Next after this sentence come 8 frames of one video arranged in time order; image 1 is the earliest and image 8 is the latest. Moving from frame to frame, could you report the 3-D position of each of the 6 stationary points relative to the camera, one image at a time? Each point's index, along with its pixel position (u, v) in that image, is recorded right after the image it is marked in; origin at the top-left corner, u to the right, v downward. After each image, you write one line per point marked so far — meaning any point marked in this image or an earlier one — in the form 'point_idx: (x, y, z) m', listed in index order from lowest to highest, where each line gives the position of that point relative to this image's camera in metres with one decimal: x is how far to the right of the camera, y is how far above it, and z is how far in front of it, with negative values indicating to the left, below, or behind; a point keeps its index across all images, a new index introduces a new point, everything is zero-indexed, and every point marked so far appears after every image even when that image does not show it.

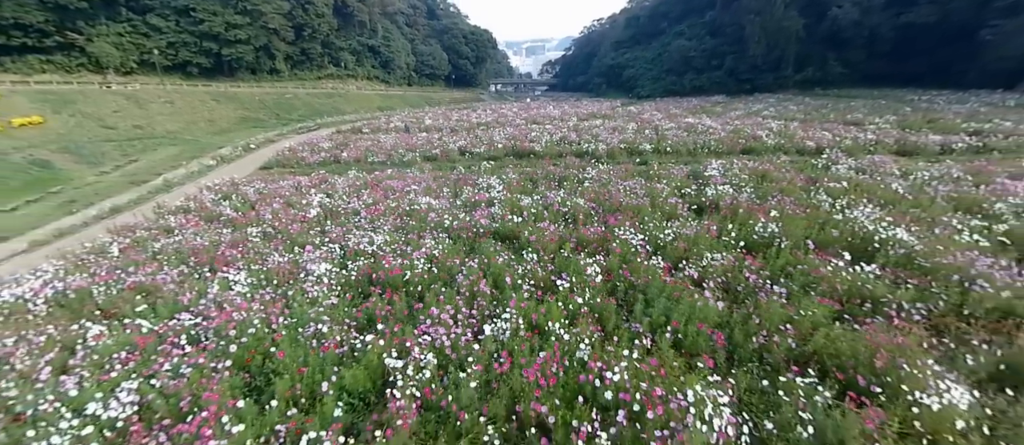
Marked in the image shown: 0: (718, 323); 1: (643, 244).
0: (+2.1, -1.0, +3.6) m
1: (+2.0, -0.3, +5.3) m
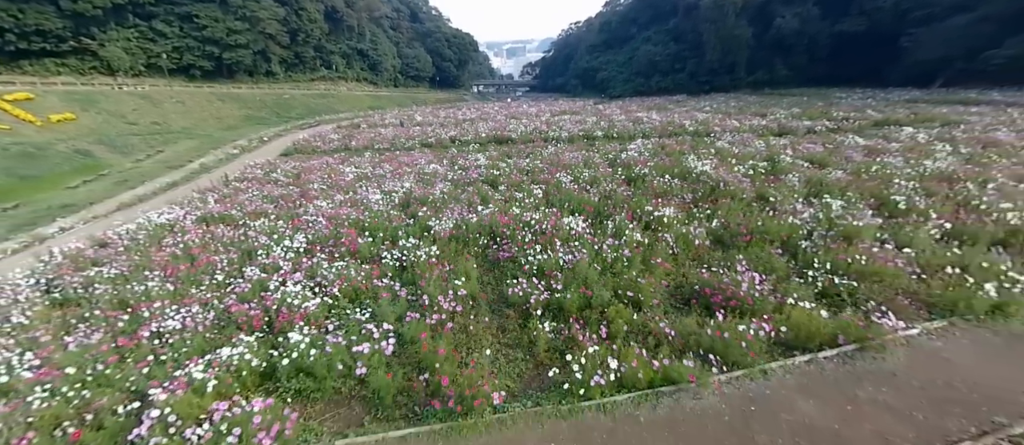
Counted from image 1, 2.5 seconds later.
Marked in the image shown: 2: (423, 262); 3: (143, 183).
0: (+1.7, +0.4, +7.3) m
1: (+1.4, +1.1, +9.0) m
2: (-1.5, -0.6, +5.7) m
3: (-15.5, +1.7, +14.5) m
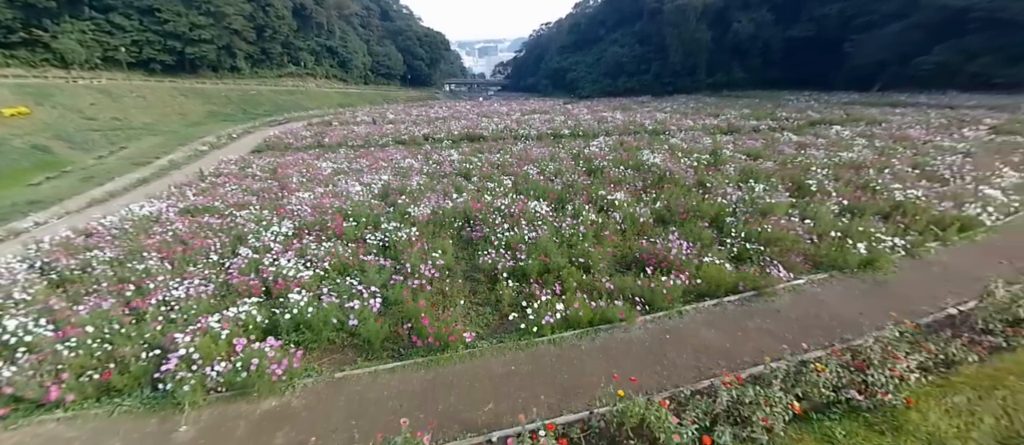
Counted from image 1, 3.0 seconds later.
0: (+1.0, +0.8, +8.2) m
1: (+0.6, +1.5, +9.9) m
2: (-2.0, -0.3, +6.4) m
3: (-16.6, +1.8, +14.2) m
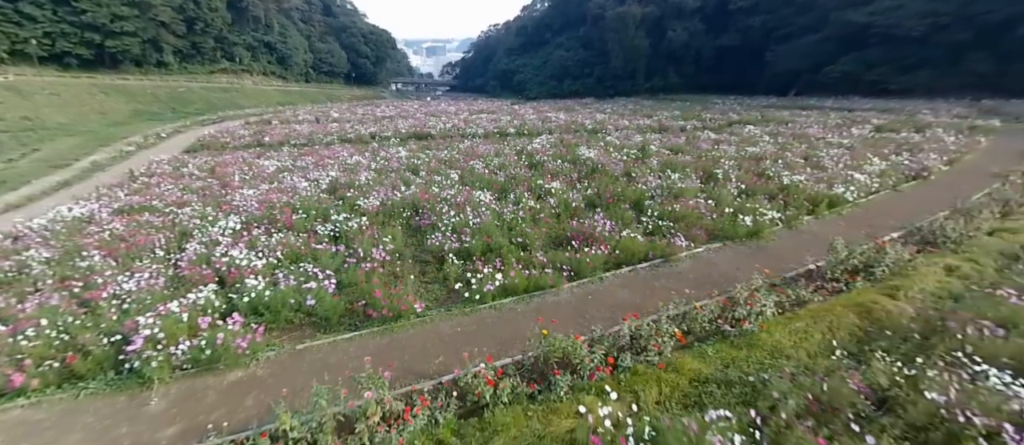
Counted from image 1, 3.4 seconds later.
0: (-0.3, +1.0, +8.9) m
1: (-0.9, +1.7, +10.5) m
2: (-3.0, -0.1, +6.7) m
3: (-18.5, +1.4, +12.8) m
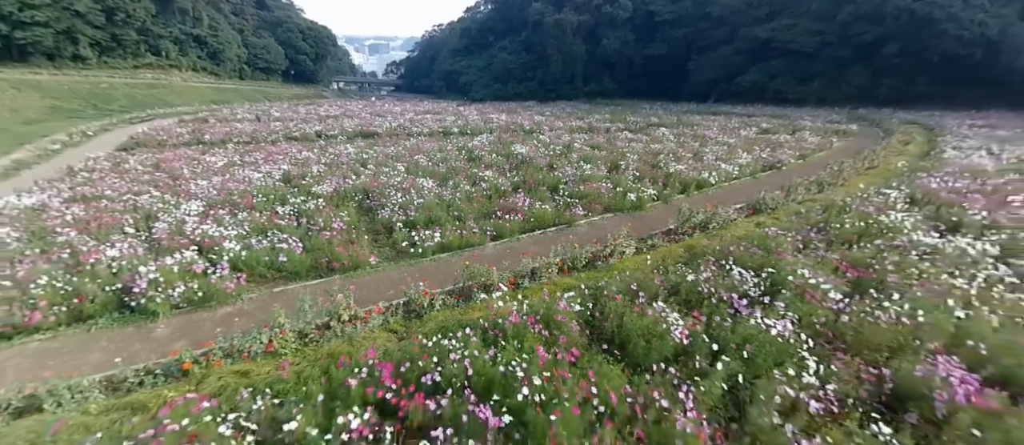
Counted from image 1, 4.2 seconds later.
0: (-2.0, +1.5, +10.3) m
1: (-2.9, +2.1, +11.8) m
2: (-4.4, +0.3, +7.8) m
3: (-20.7, +1.3, +11.7) m
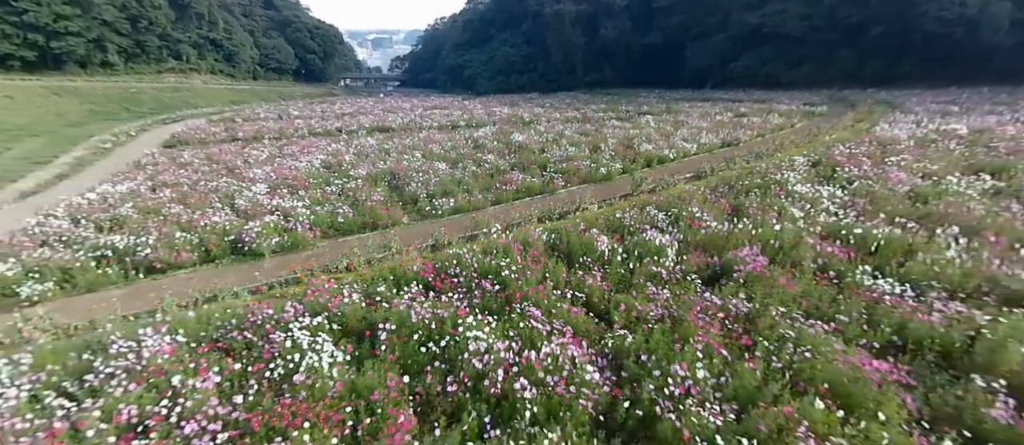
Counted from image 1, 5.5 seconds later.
0: (-2.1, +2.3, +12.5) m
1: (-3.0, +3.0, +14.0) m
2: (-4.6, +1.0, +10.0) m
3: (-20.7, +1.7, +14.3) m
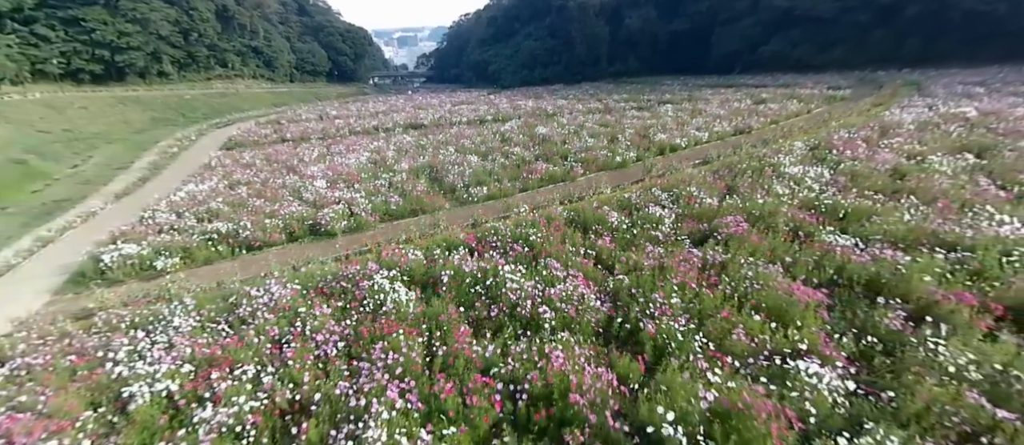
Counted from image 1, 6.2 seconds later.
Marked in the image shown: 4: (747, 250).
0: (-1.2, +2.9, +13.9) m
1: (-1.9, +3.6, +15.5) m
2: (-3.8, +1.4, +11.6) m
3: (-19.6, +2.1, +17.0) m
4: (+3.7, -0.4, +5.4) m
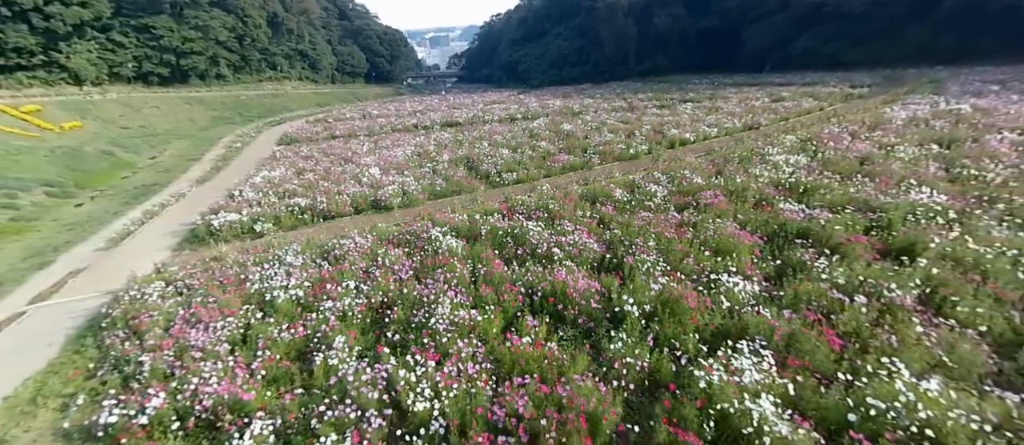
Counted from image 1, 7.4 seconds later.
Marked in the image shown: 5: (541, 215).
0: (-0.1, +3.6, +15.8) m
1: (-0.7, +4.3, +17.4) m
2: (-2.8, +2.2, +13.7) m
3: (-18.2, +3.3, +20.2) m
4: (+4.1, +0.2, +7.0) m
5: (+0.7, +0.2, +8.1) m
